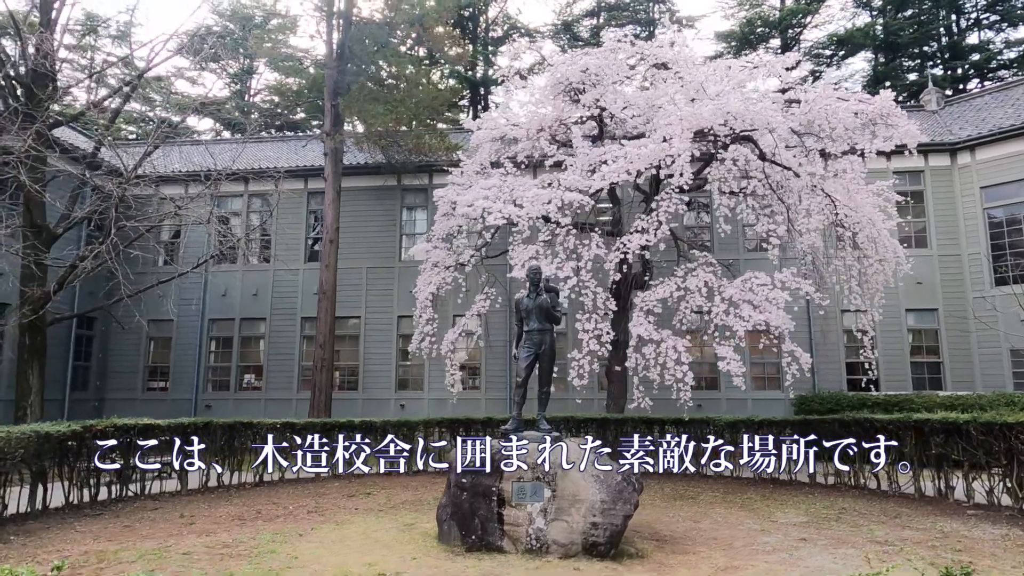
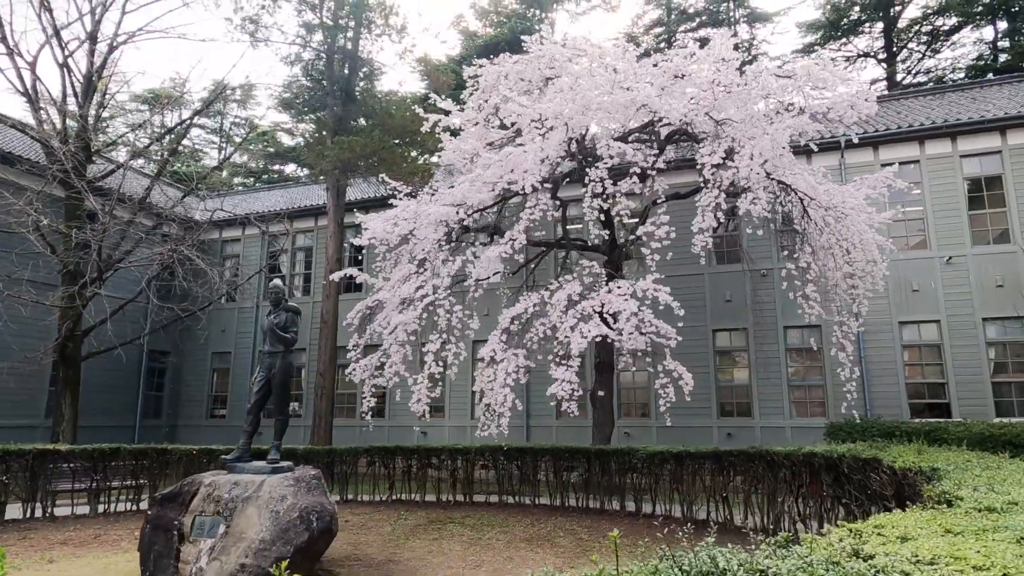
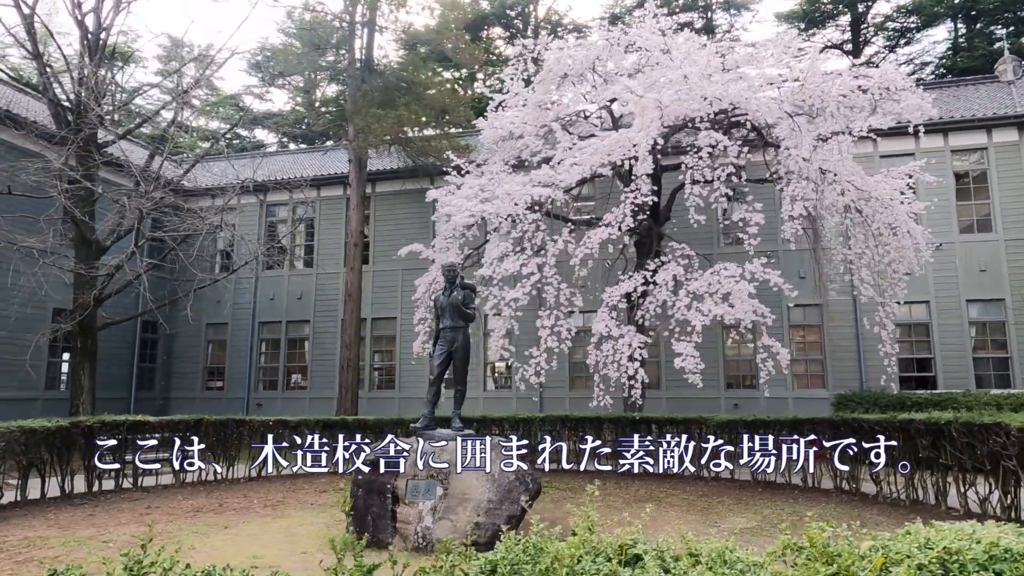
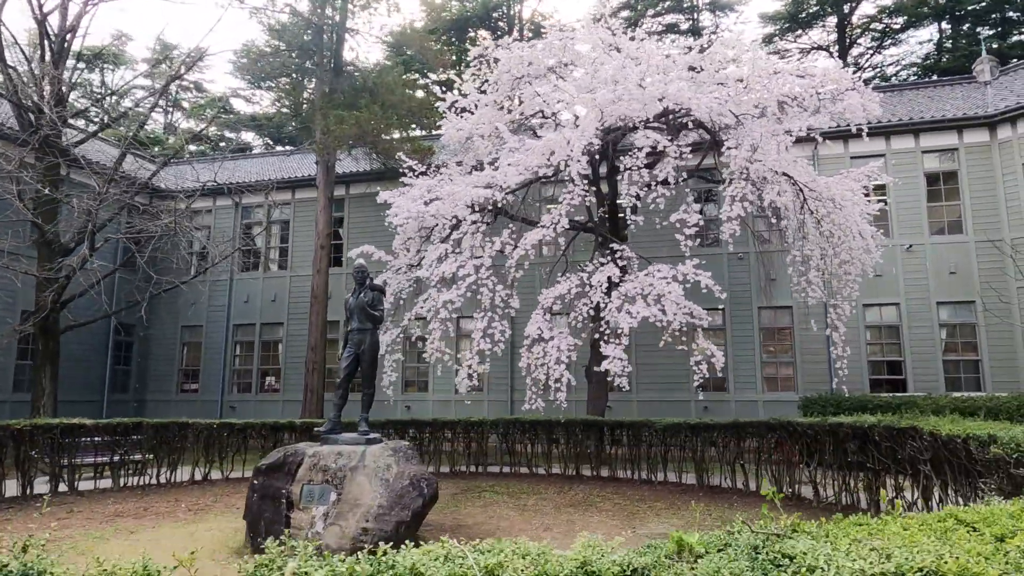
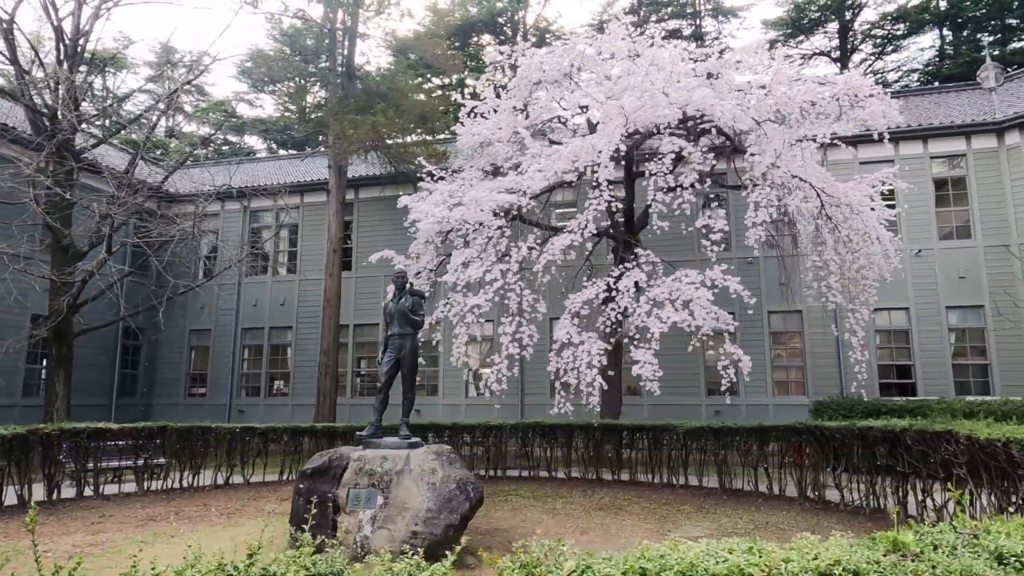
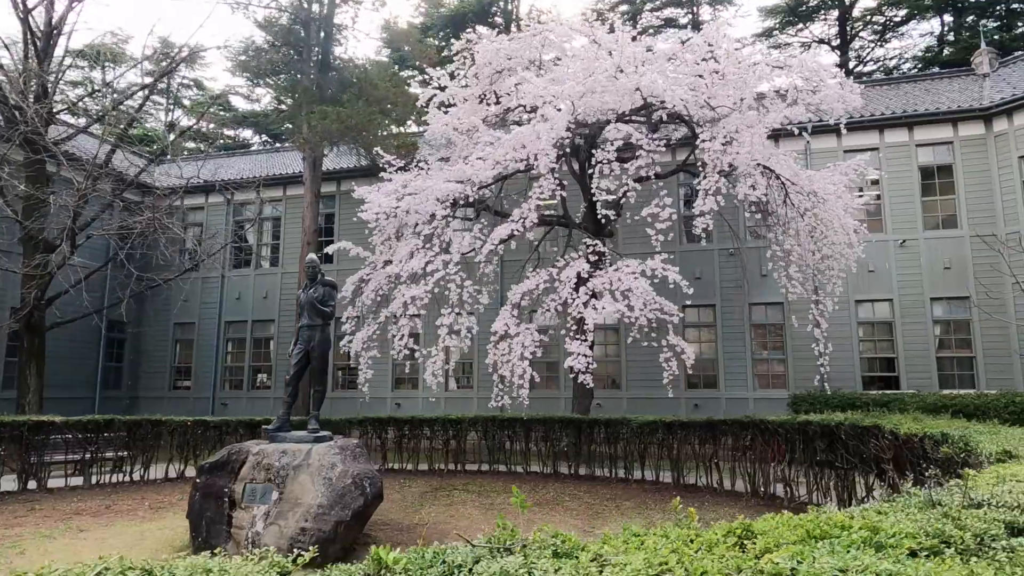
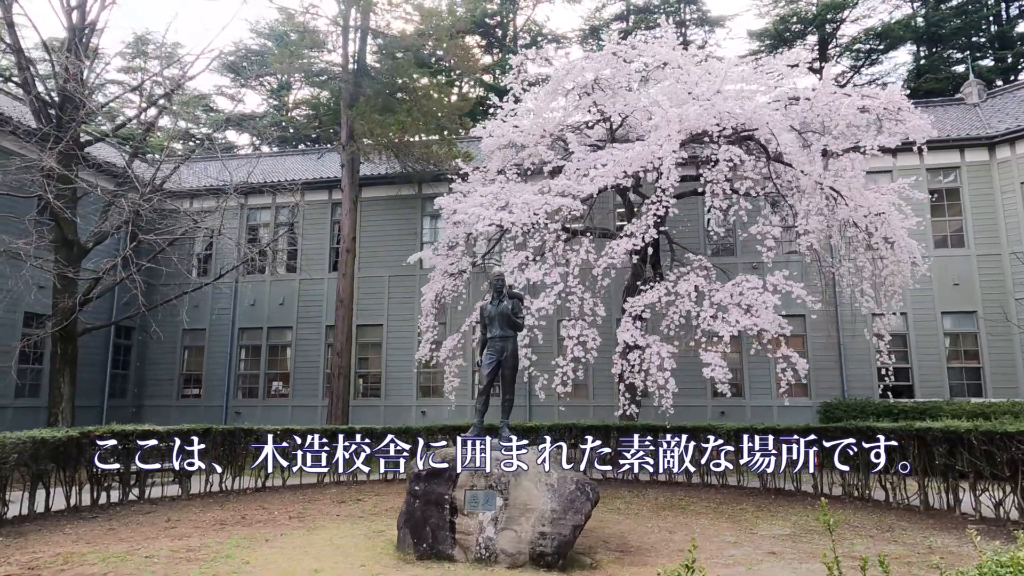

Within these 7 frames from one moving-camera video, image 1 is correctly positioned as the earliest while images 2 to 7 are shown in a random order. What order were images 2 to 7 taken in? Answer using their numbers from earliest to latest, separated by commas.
7, 3, 5, 4, 6, 2
